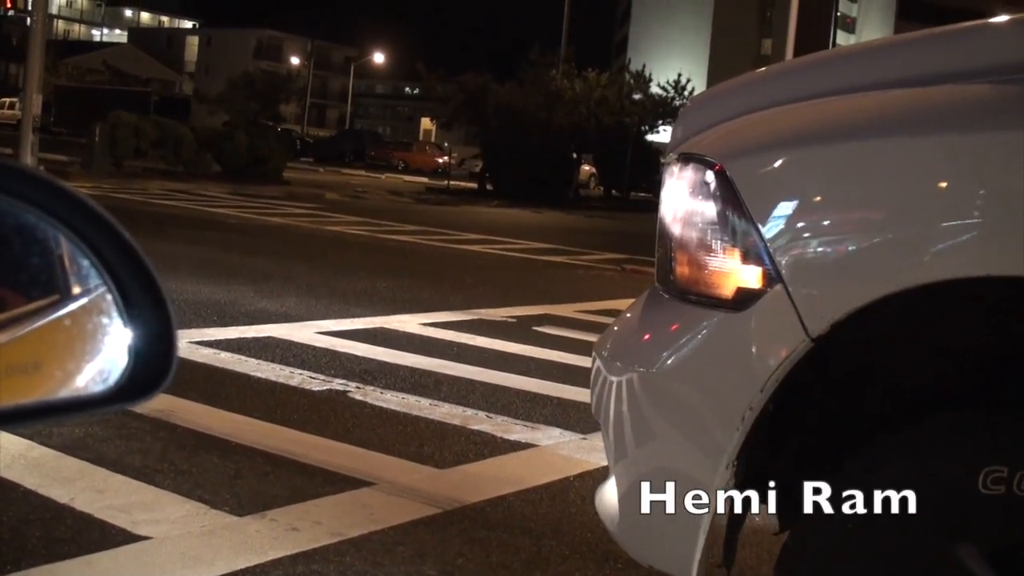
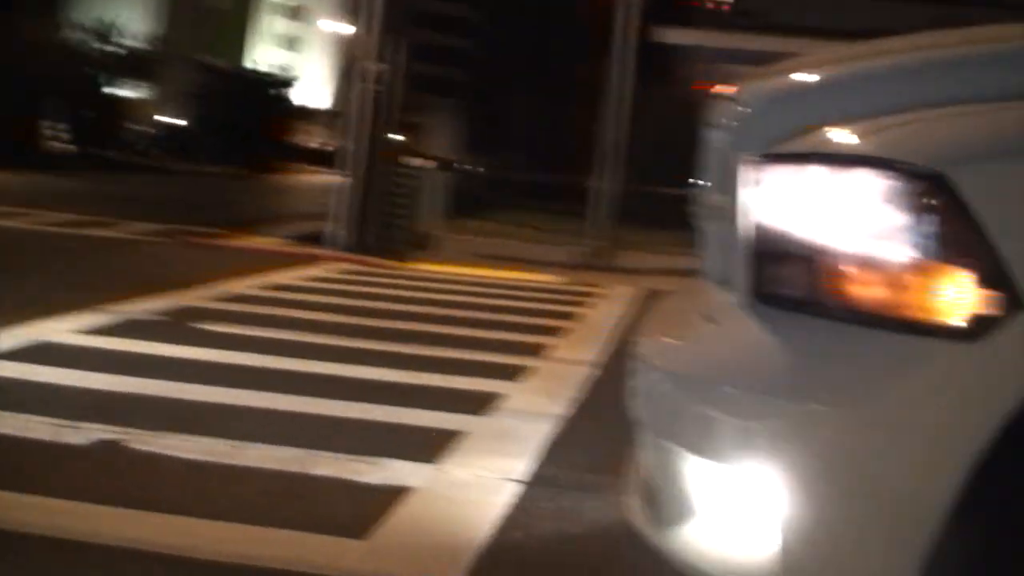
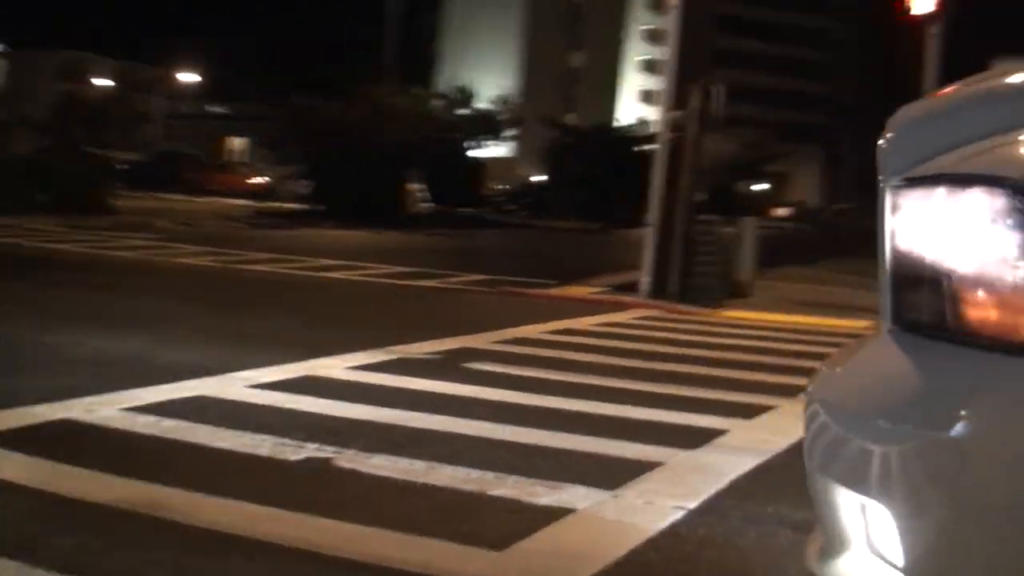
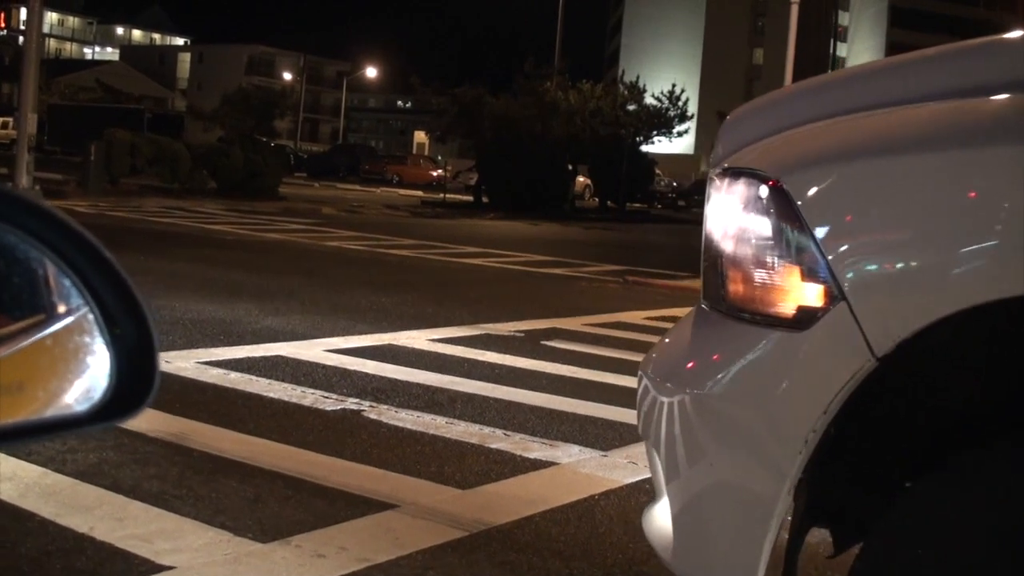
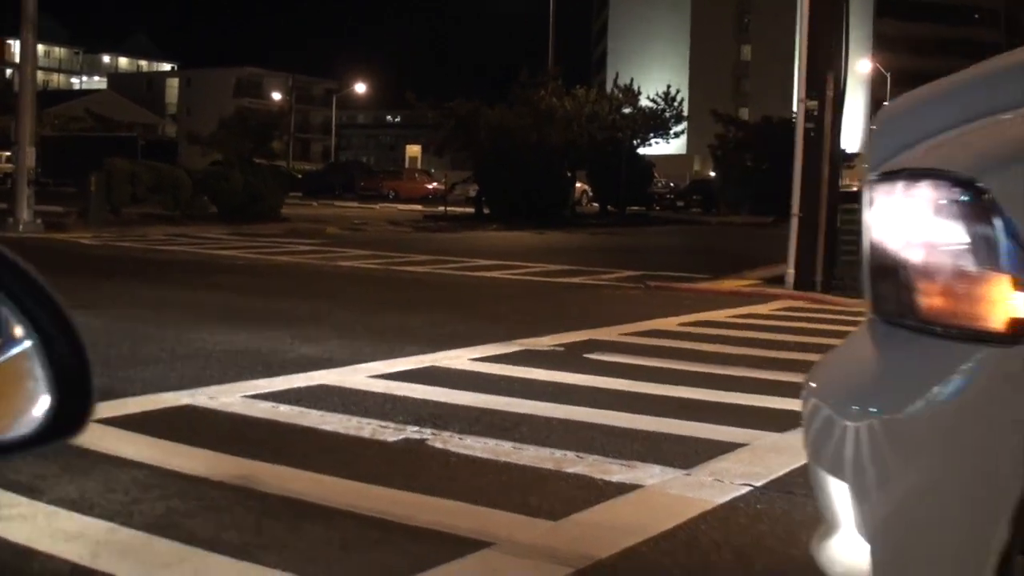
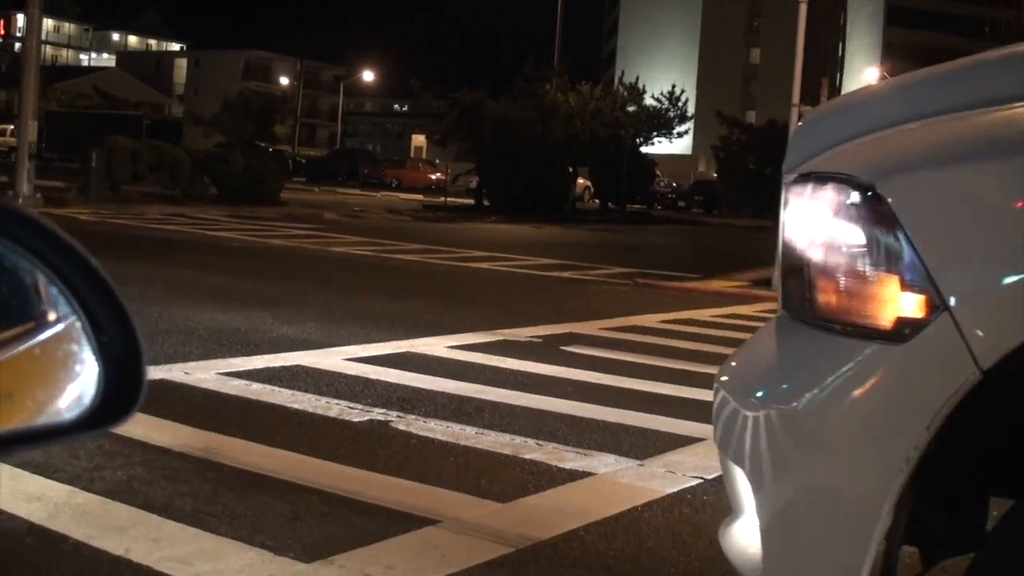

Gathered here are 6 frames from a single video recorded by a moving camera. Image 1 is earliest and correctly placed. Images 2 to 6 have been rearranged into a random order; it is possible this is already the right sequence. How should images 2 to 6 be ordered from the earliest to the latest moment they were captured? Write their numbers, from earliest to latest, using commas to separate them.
4, 6, 5, 3, 2
